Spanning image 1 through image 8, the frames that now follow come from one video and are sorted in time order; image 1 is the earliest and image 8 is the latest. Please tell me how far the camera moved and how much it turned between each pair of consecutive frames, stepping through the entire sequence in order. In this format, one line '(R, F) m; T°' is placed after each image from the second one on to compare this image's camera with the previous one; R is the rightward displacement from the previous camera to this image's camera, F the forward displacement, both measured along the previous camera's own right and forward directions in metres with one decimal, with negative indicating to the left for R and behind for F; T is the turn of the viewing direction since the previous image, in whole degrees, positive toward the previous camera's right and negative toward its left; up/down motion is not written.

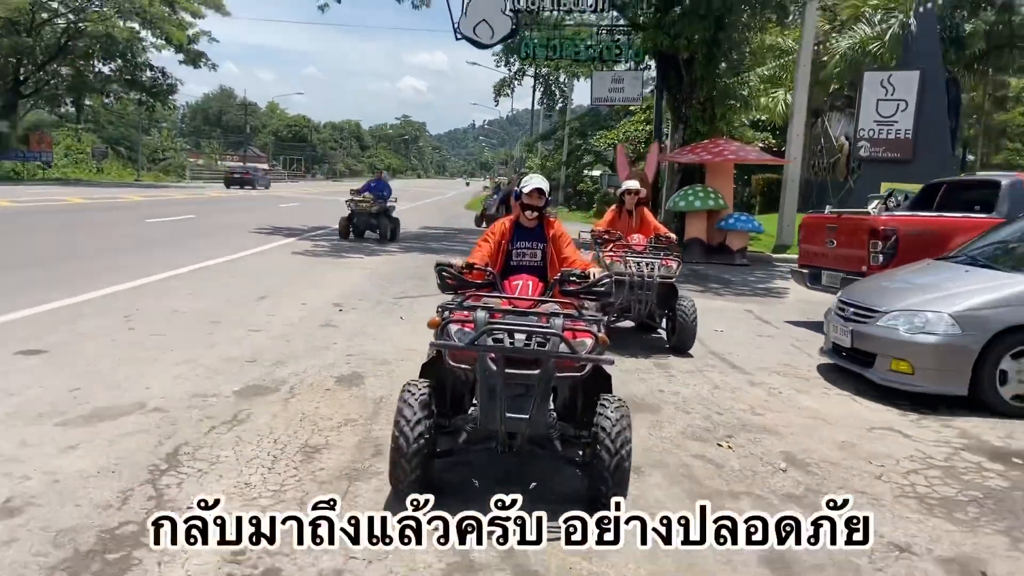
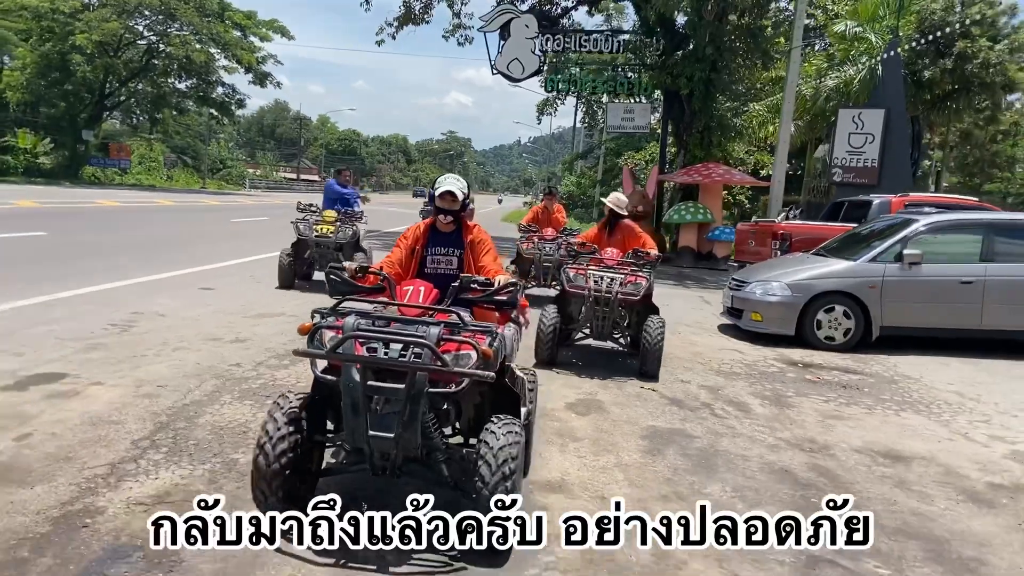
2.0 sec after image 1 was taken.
(+0.6, -3.7) m; -3°
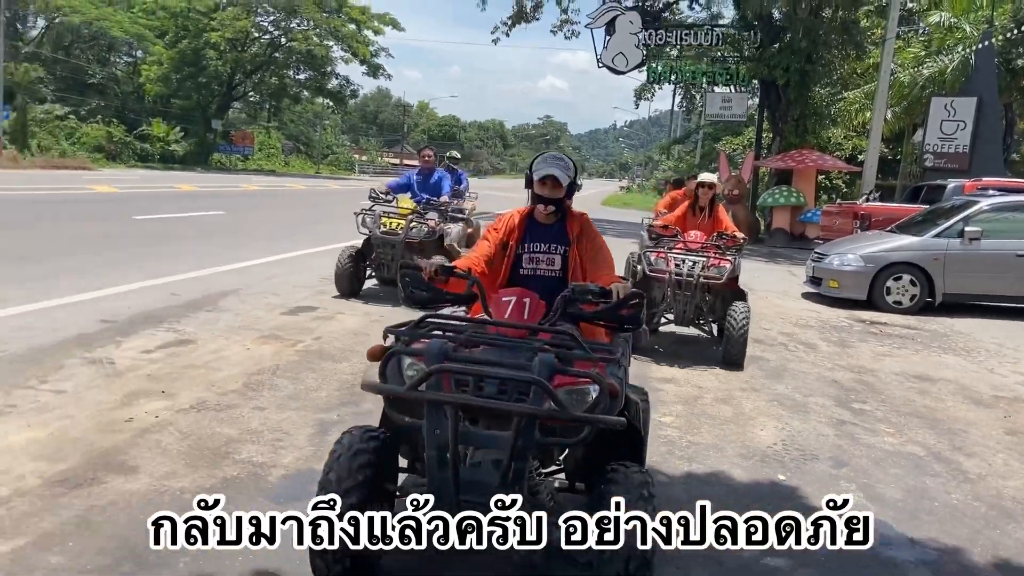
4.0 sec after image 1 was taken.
(-0.3, -2.2) m; -6°
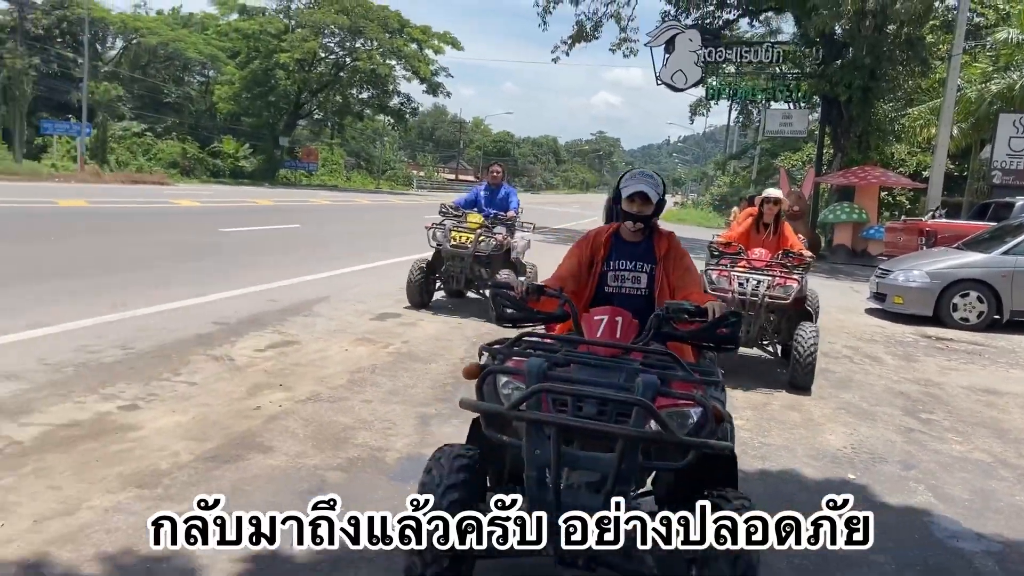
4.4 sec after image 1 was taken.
(-0.2, -0.4) m; -4°
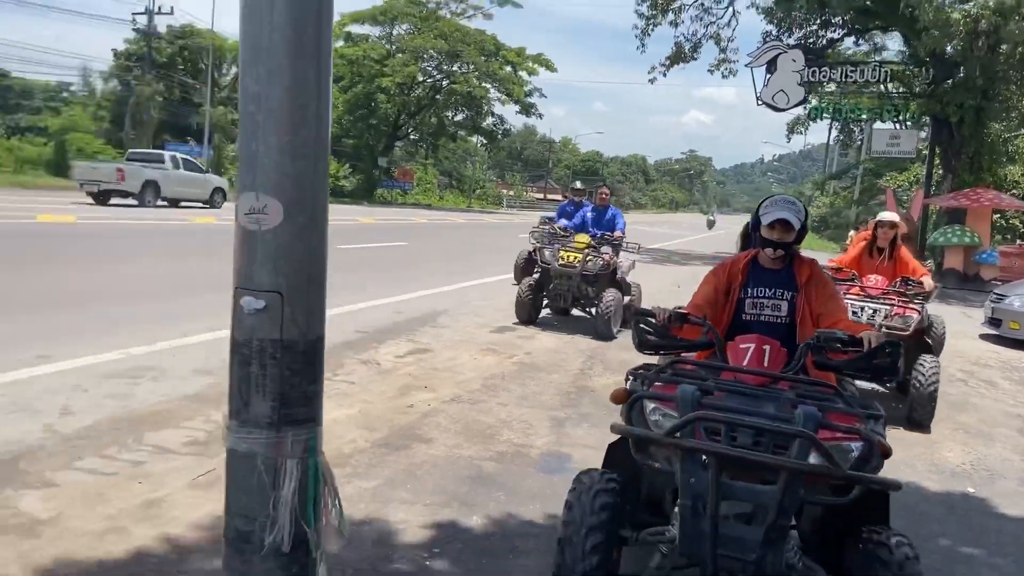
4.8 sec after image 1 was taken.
(-0.3, -0.5) m; -6°
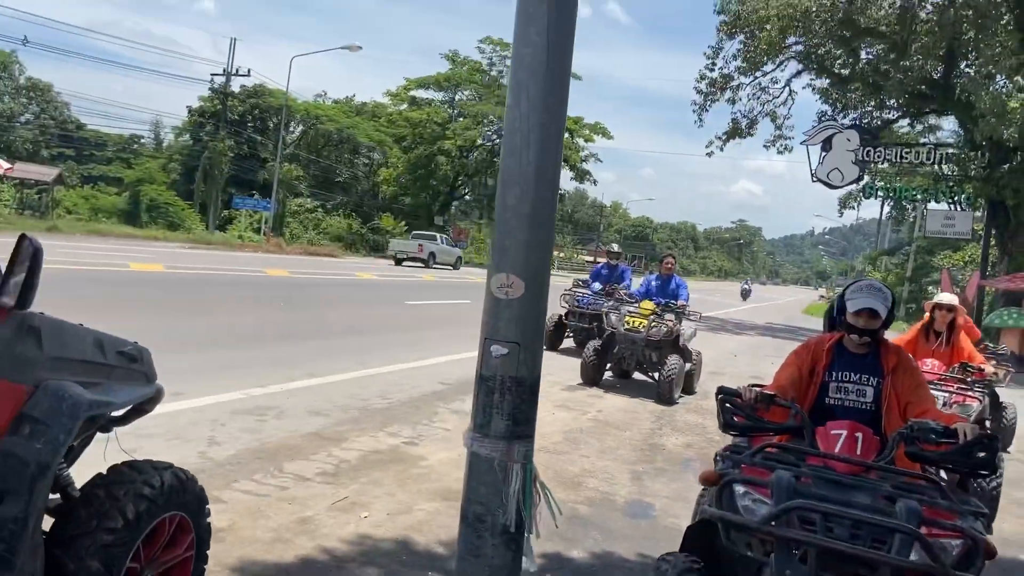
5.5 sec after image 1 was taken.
(-0.3, -0.6) m; -3°
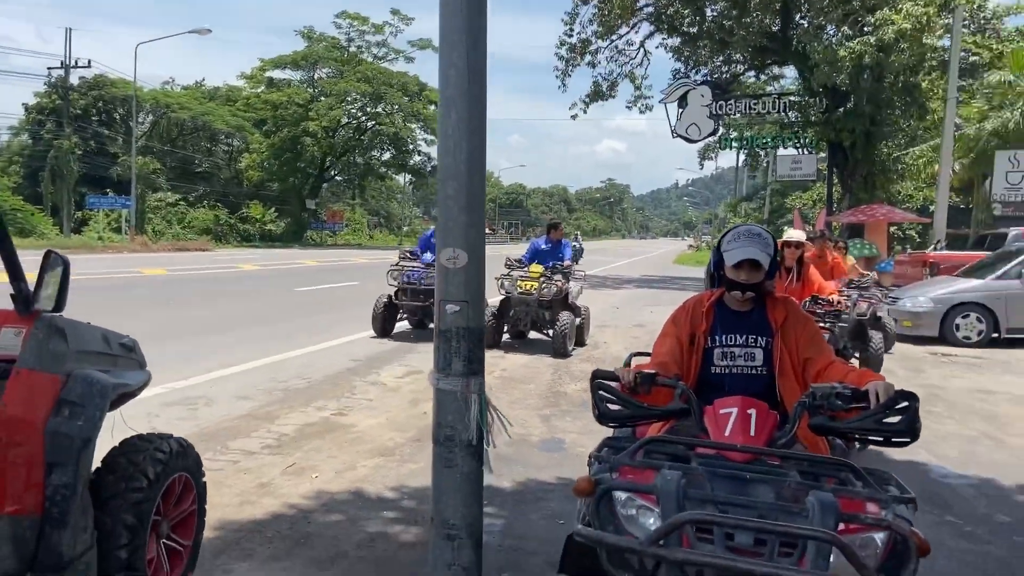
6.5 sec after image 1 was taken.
(-0.2, -0.6) m; +8°
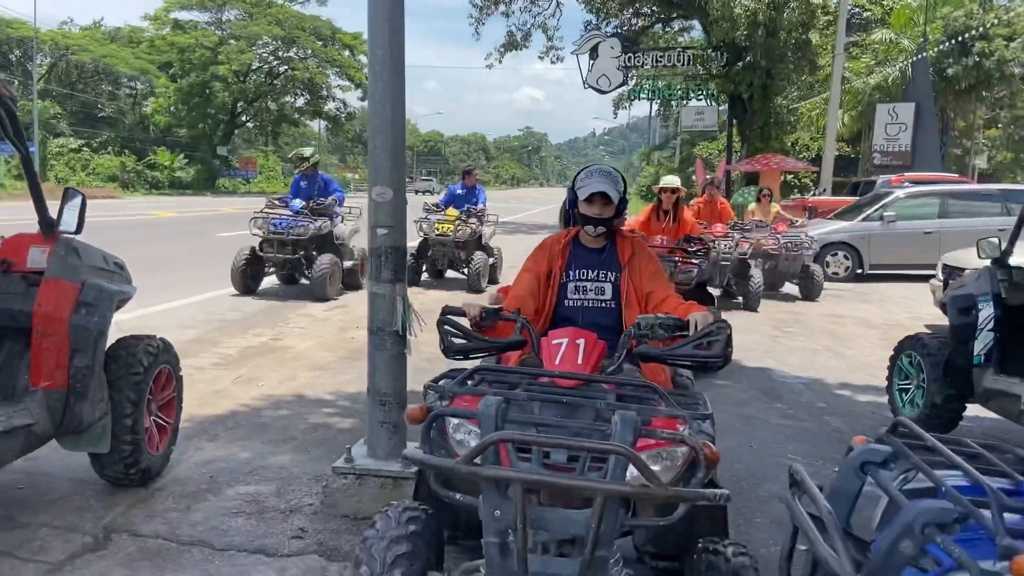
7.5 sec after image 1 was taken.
(0.0, -0.9) m; +6°
